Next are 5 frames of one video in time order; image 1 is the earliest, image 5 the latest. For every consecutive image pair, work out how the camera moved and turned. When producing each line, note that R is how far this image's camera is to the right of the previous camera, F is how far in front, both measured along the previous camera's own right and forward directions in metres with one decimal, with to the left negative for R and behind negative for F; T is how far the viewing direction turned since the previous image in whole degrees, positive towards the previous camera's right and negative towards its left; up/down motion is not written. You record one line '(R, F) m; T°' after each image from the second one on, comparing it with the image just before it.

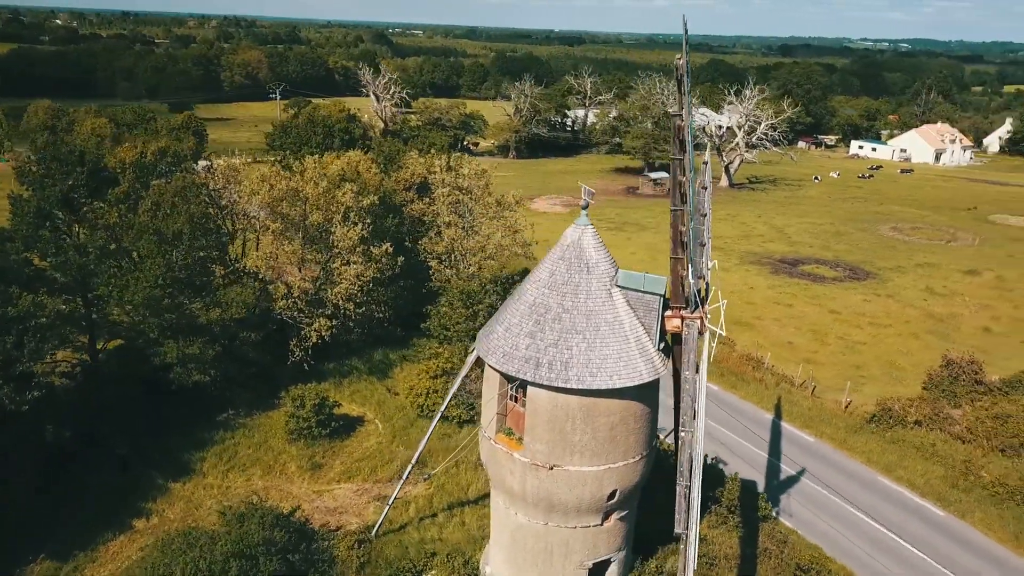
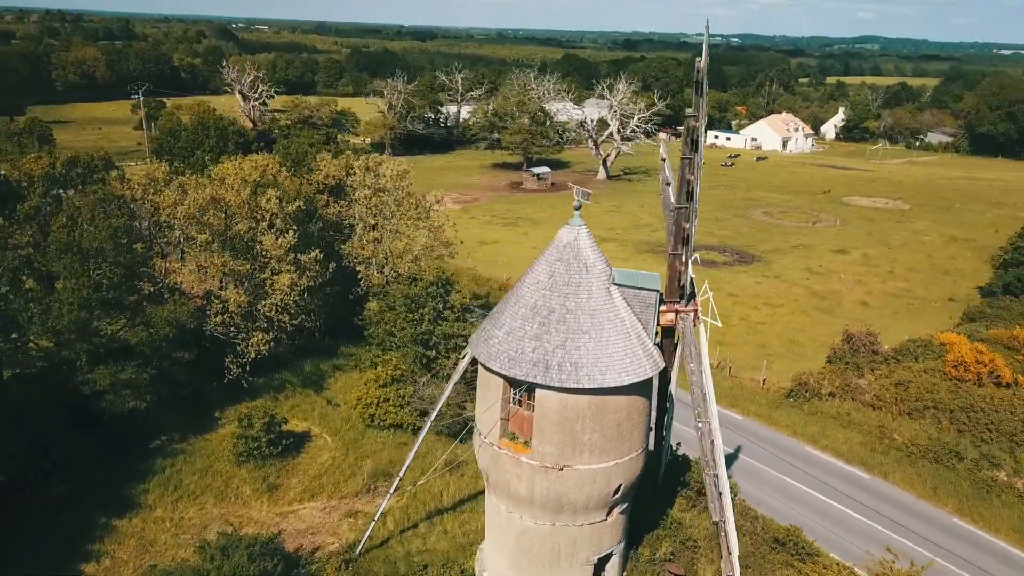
(-2.6, +0.3) m; +10°
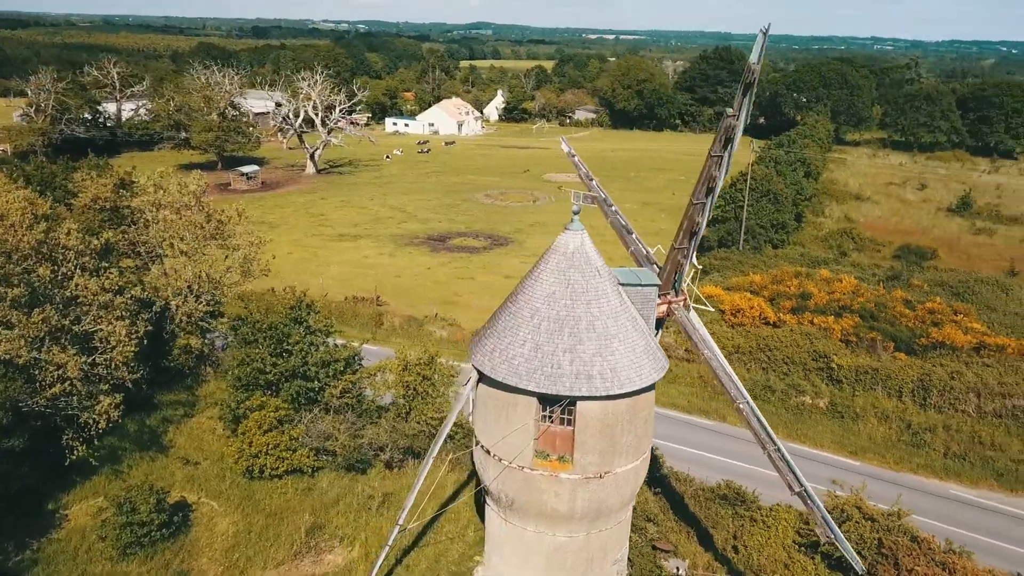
(-6.3, +2.1) m; +23°
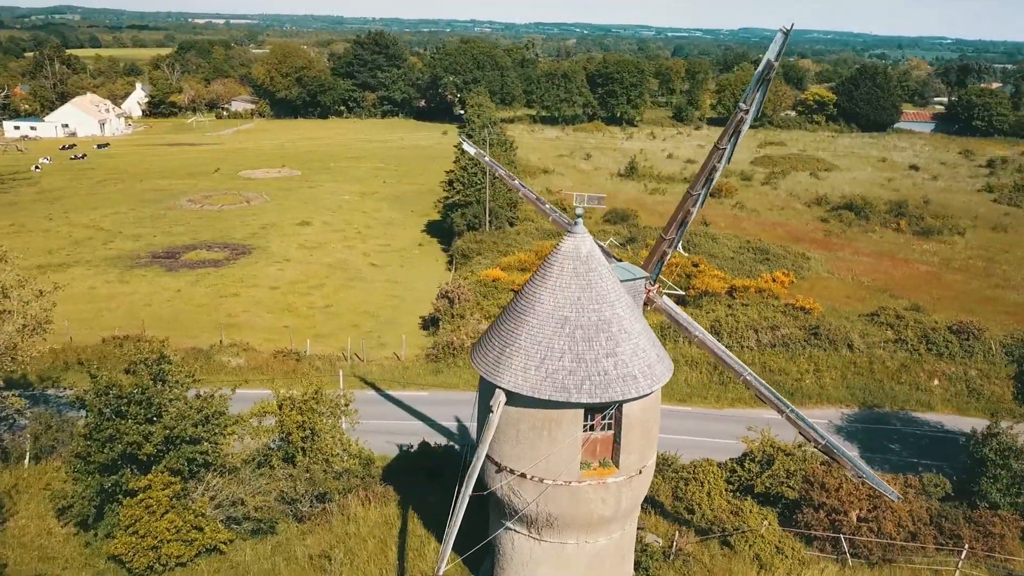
(-6.3, +2.1) m; +24°
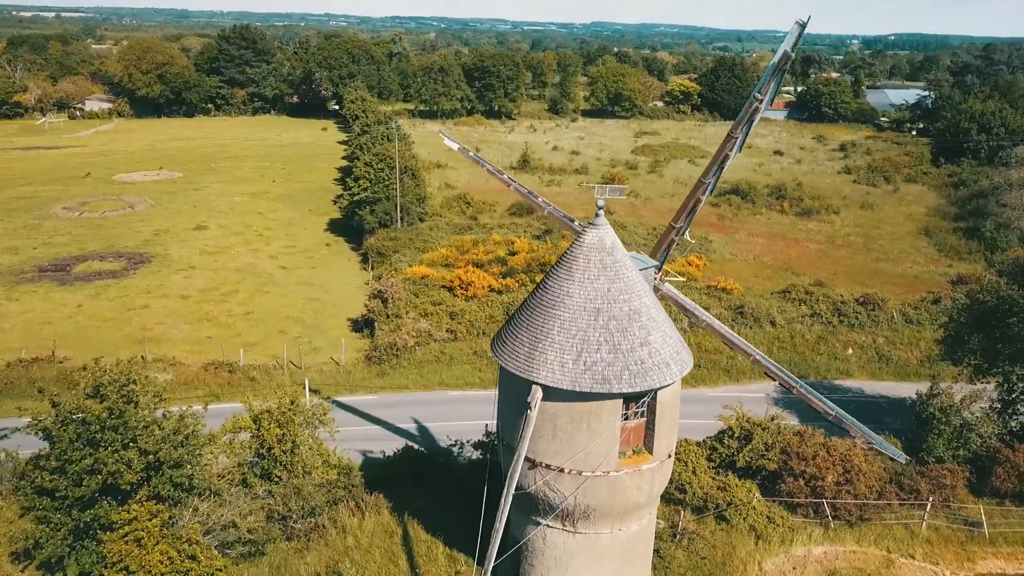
(-2.9, +0.4) m; +9°
